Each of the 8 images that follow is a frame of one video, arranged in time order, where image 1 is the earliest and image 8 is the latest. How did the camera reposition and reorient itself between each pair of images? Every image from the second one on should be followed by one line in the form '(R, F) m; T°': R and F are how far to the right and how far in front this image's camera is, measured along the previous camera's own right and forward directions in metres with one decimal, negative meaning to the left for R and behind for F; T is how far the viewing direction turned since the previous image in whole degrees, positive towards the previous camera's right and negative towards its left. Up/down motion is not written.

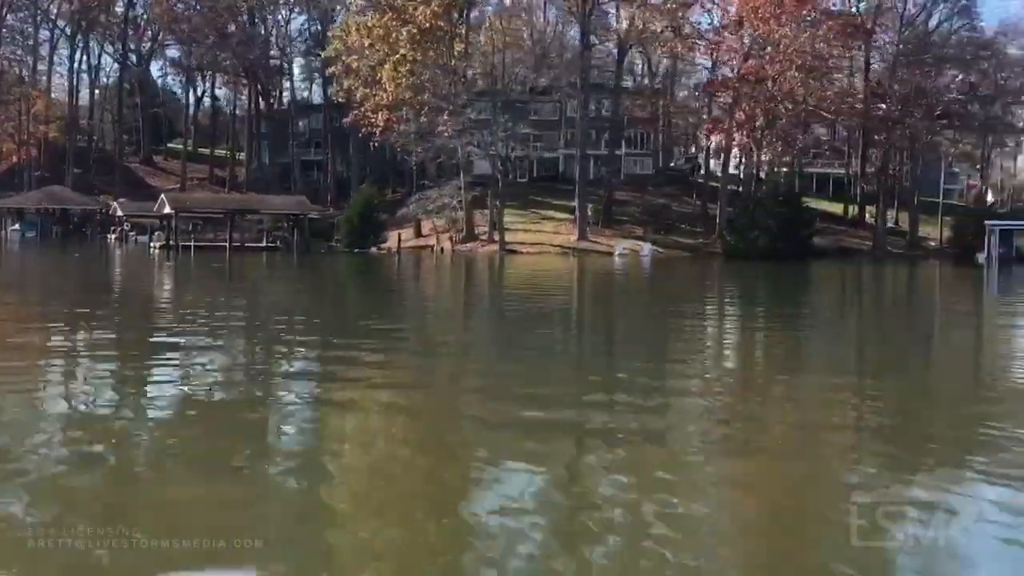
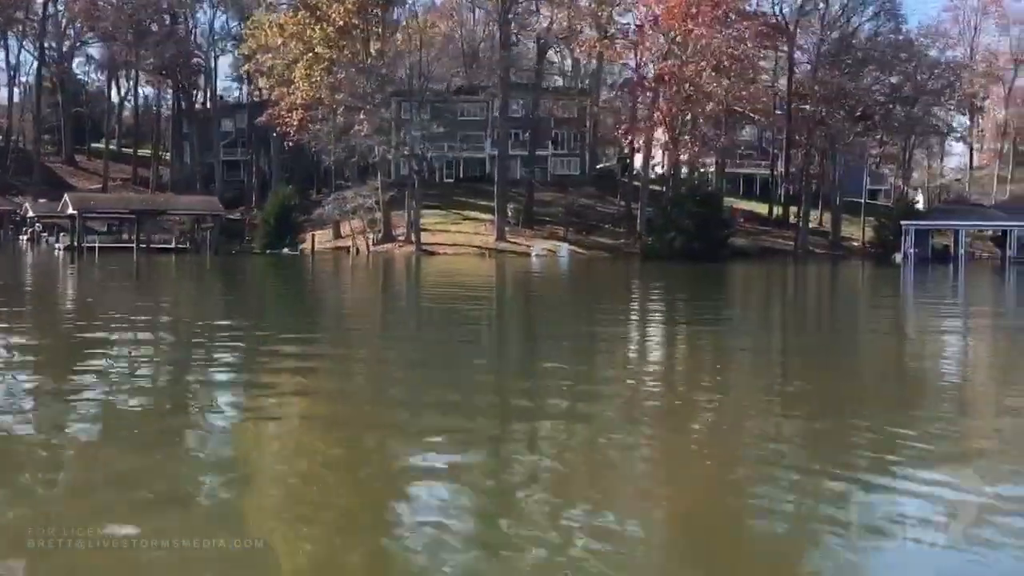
(-0.4, +0.9) m; +4°
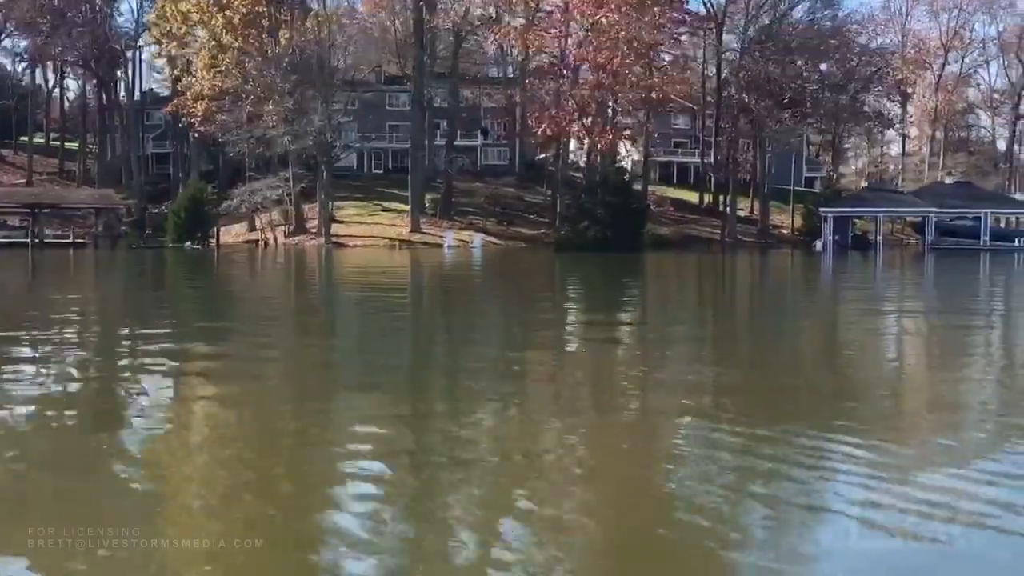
(+0.8, +0.6) m; +2°
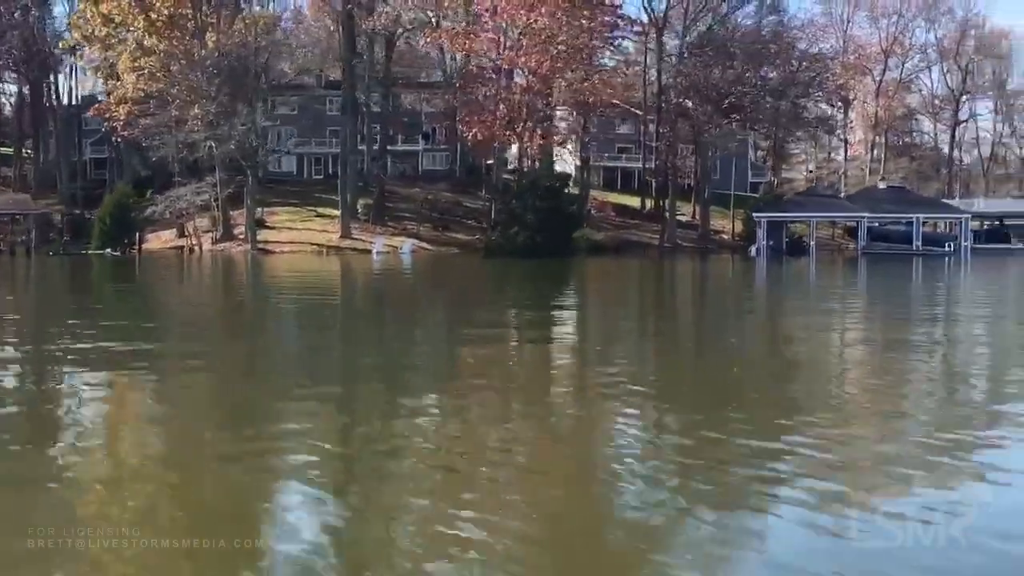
(+0.5, +0.4) m; +2°
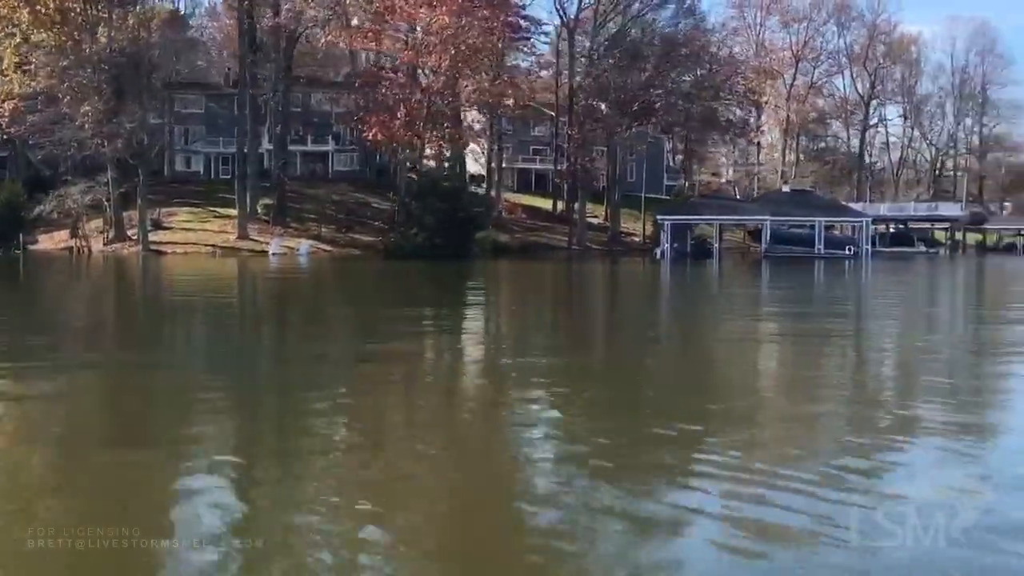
(+0.5, +0.4) m; +3°
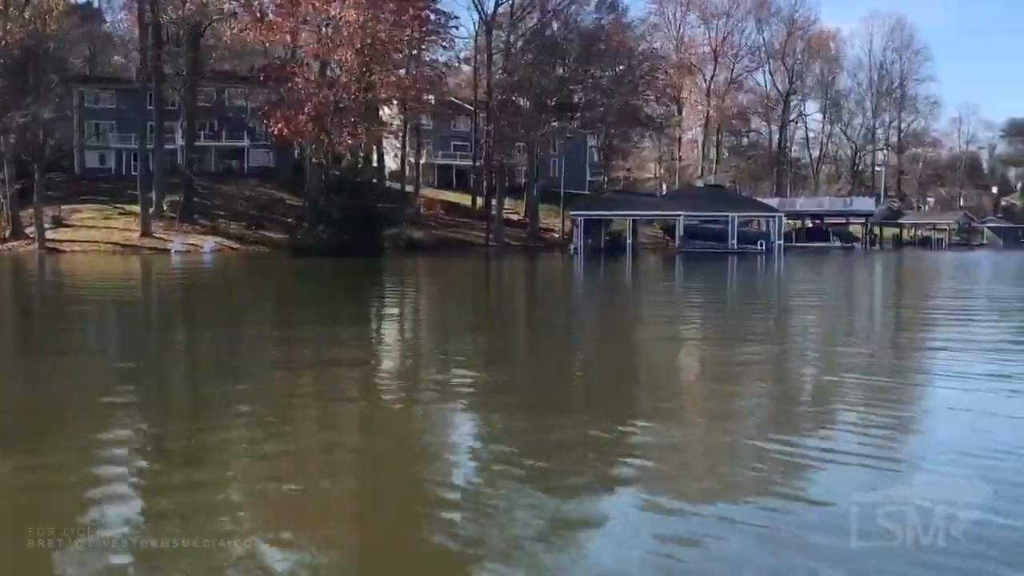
(+0.4, +0.4) m; +3°
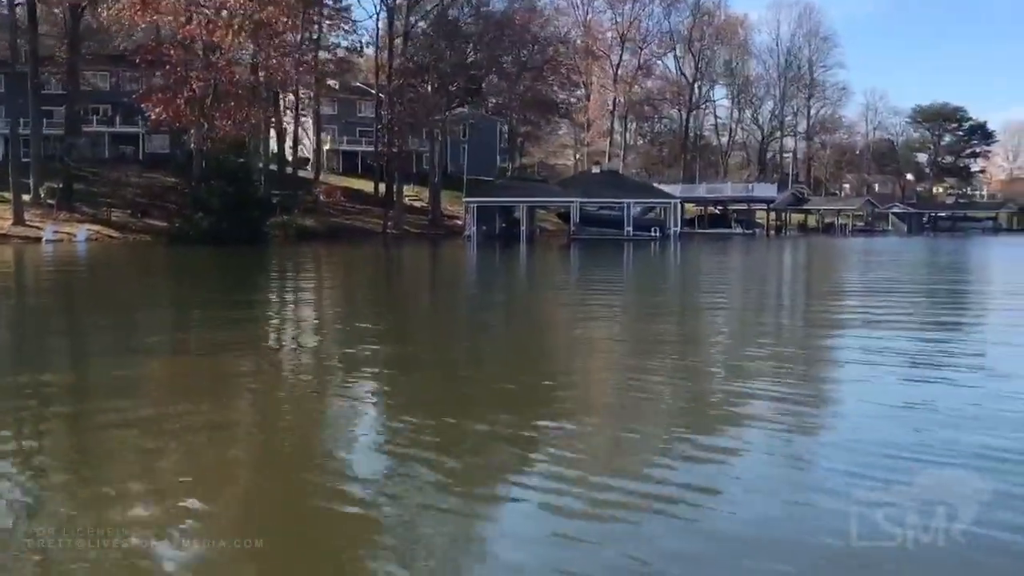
(+0.6, +0.6) m; +3°
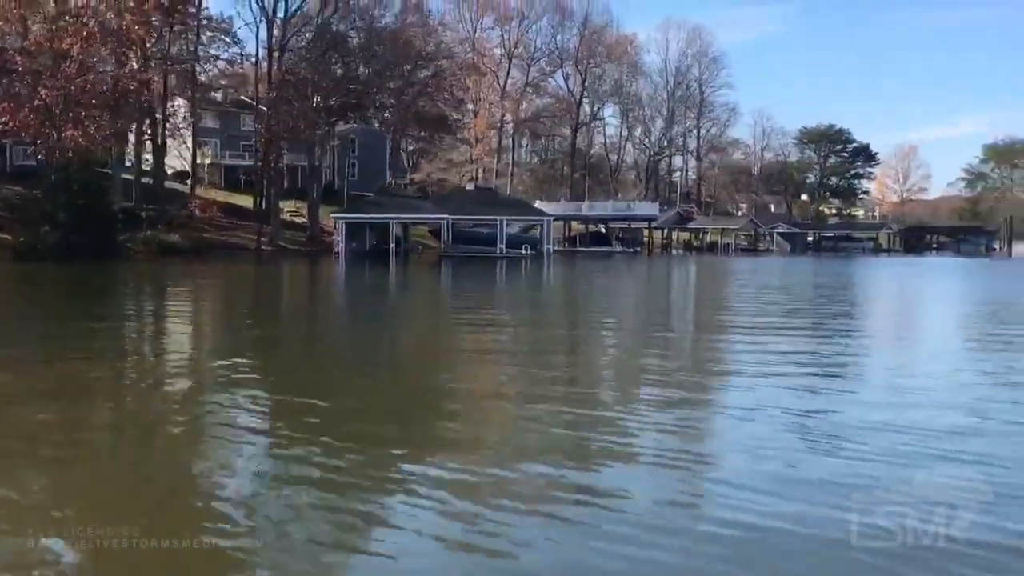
(+0.7, +0.6) m; +4°
